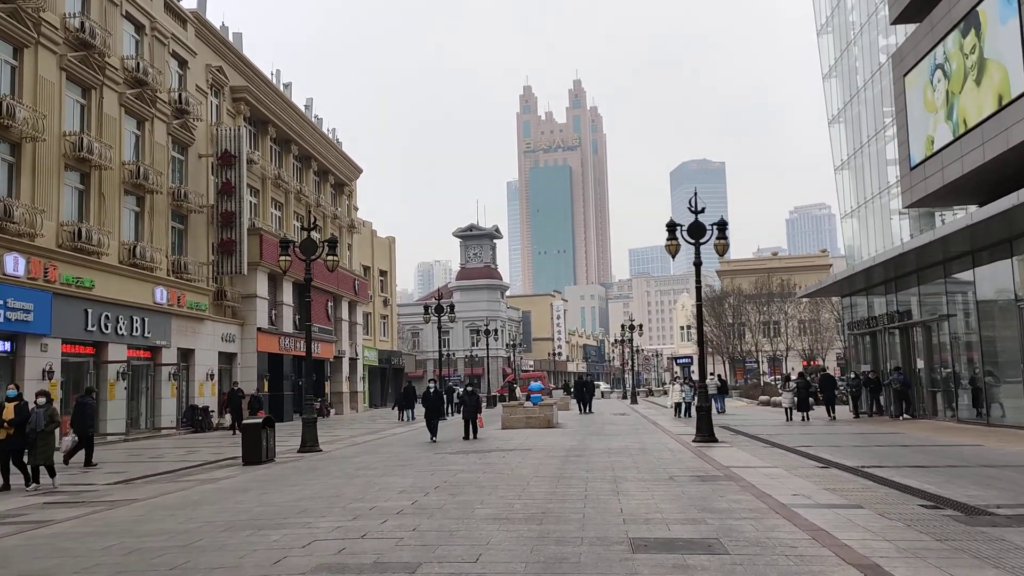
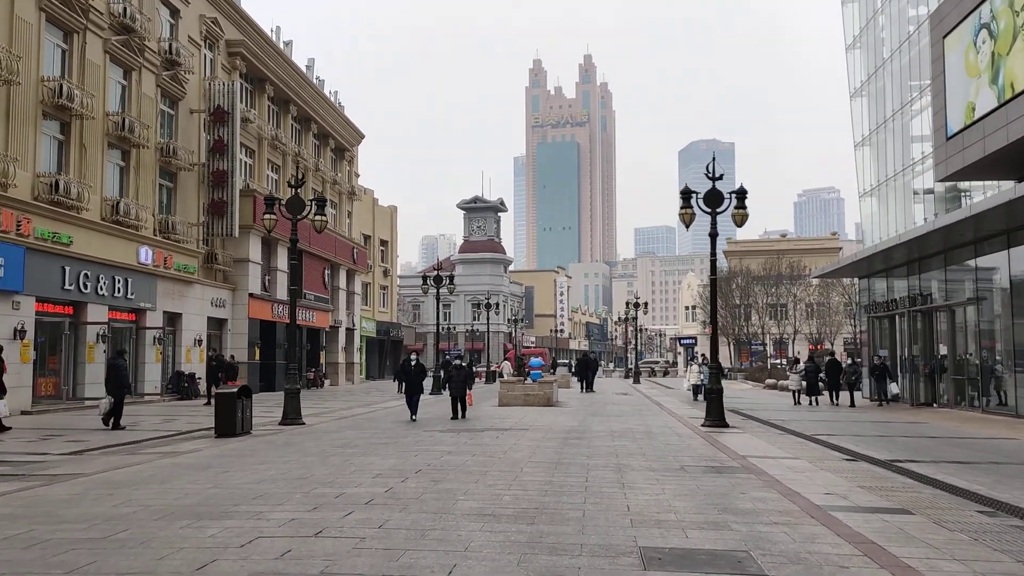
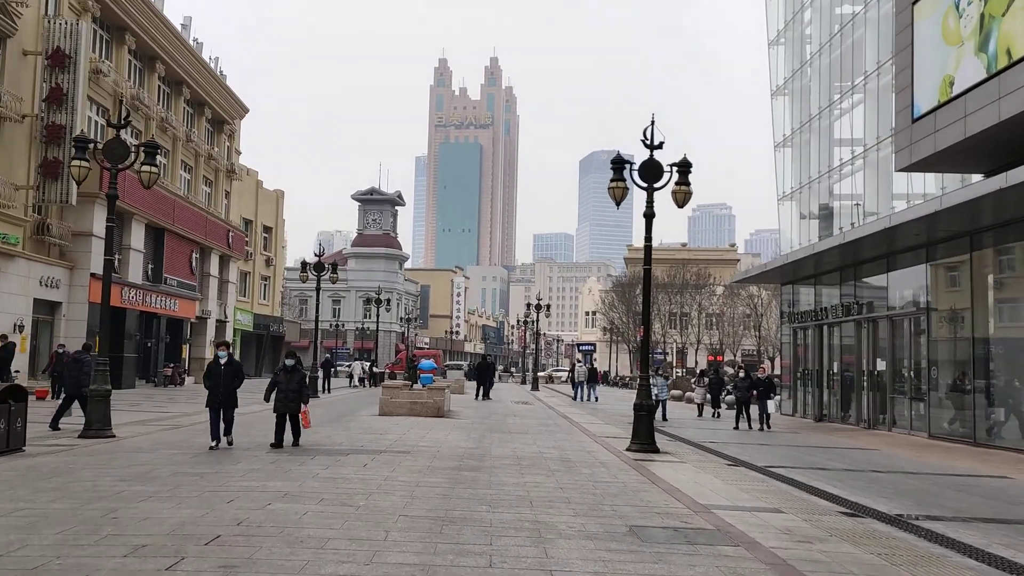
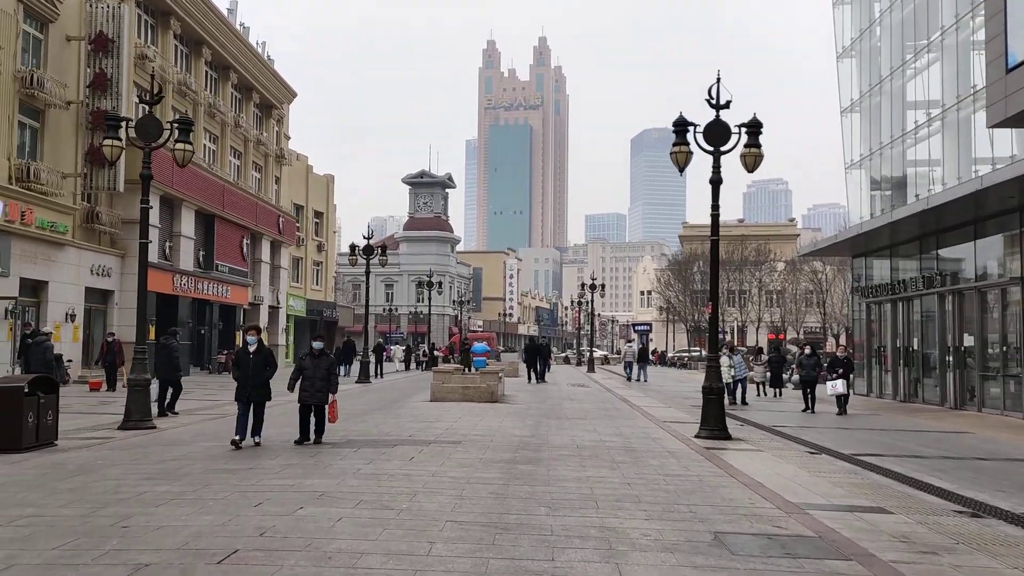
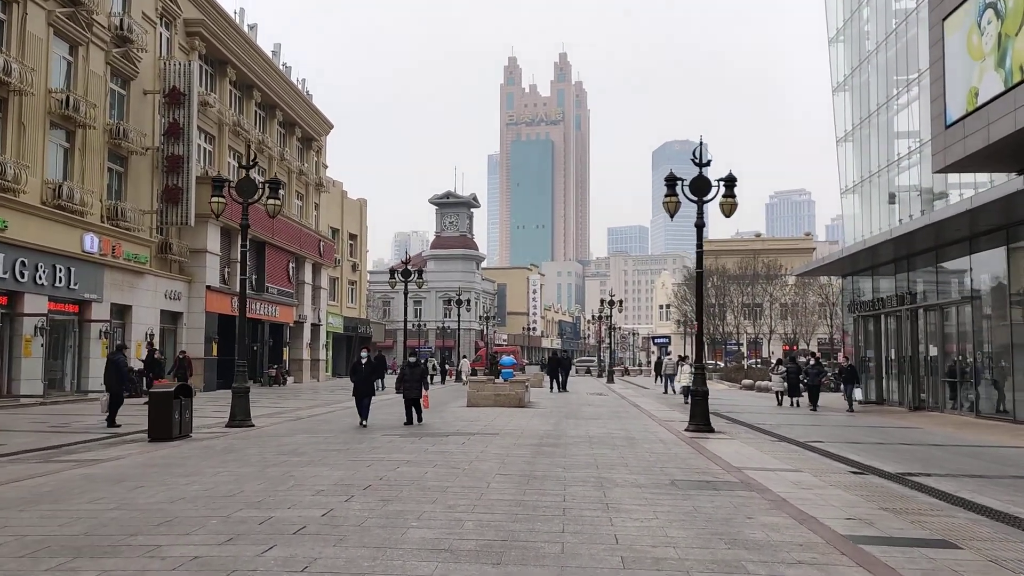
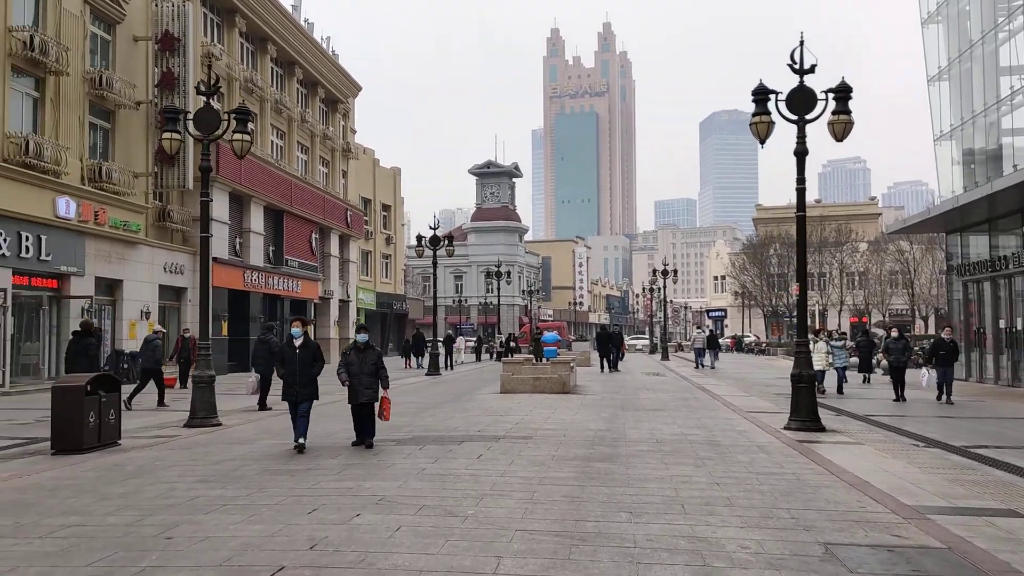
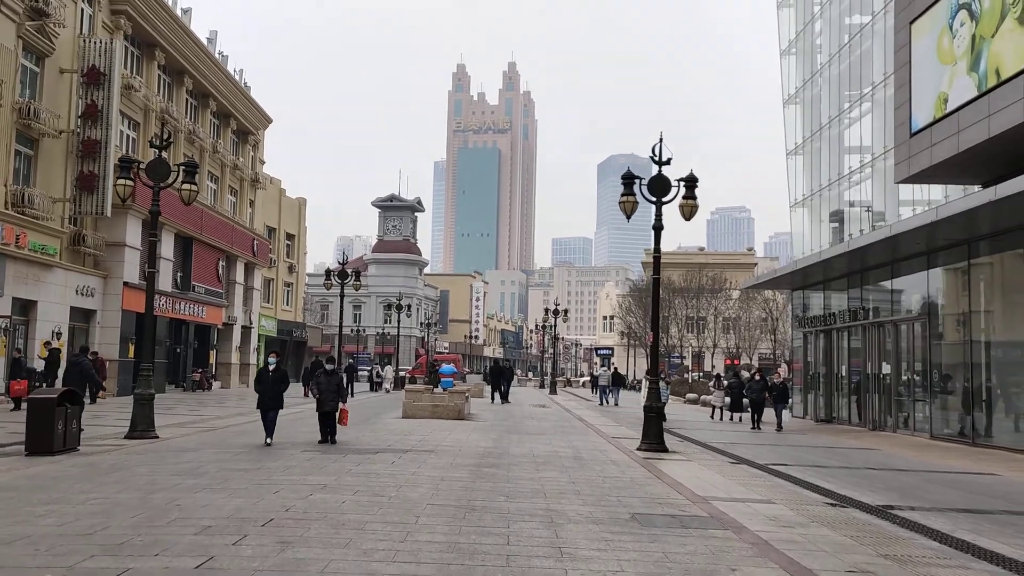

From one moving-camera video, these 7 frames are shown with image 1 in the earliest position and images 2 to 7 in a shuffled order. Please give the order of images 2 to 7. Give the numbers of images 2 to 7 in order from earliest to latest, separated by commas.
2, 5, 7, 3, 4, 6
